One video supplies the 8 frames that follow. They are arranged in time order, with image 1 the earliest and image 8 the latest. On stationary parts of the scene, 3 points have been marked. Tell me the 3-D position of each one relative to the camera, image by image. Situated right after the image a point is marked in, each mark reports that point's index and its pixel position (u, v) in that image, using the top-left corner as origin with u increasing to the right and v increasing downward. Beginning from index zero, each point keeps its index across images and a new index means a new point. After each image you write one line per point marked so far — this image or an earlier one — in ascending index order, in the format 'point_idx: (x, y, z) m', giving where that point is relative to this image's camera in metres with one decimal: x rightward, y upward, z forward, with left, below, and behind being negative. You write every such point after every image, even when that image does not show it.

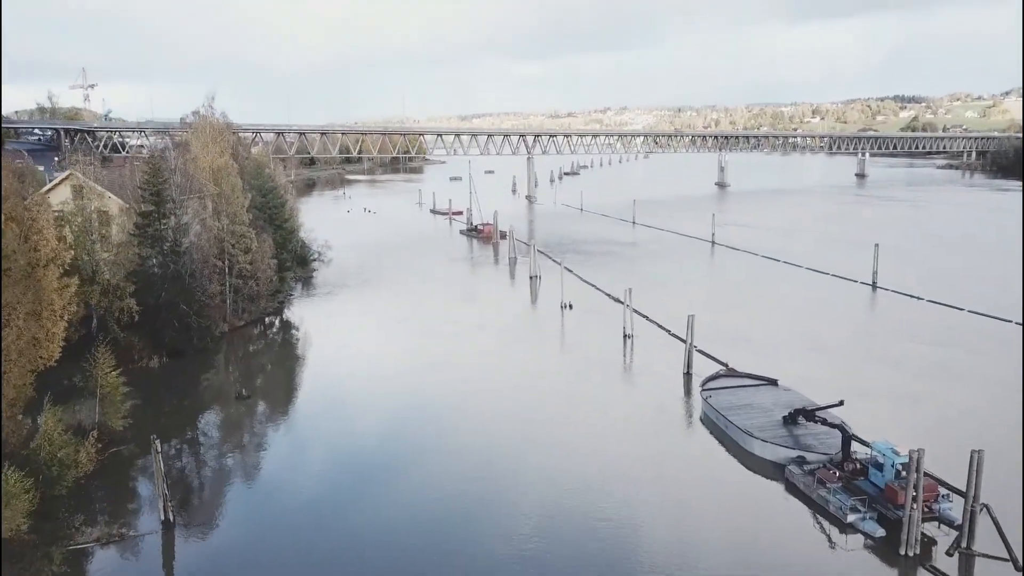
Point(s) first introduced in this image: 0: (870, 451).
0: (+8.0, -3.7, +16.8) m
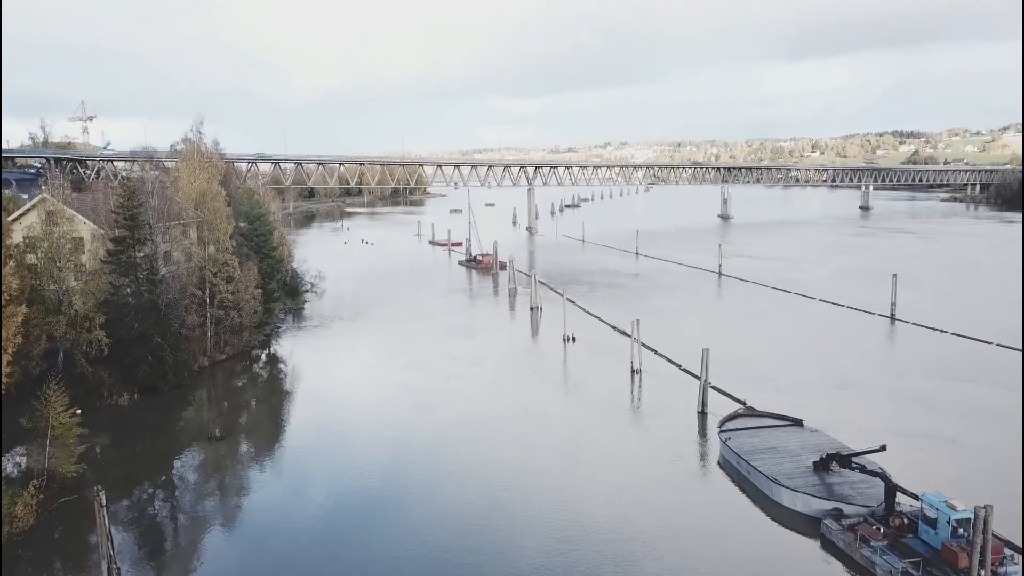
0: (+8.0, -4.3, +14.8) m
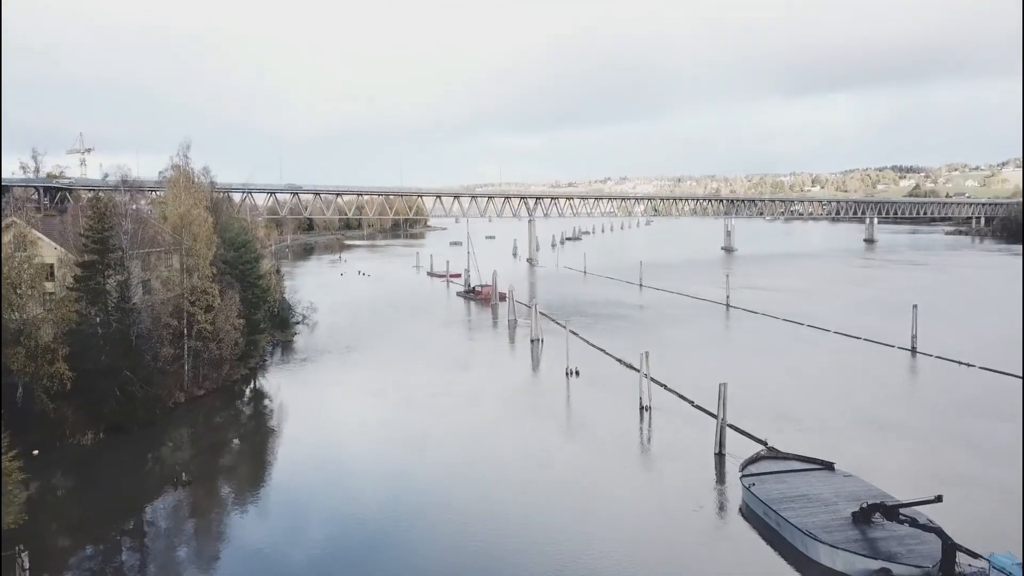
0: (+8.0, -4.7, +12.9) m
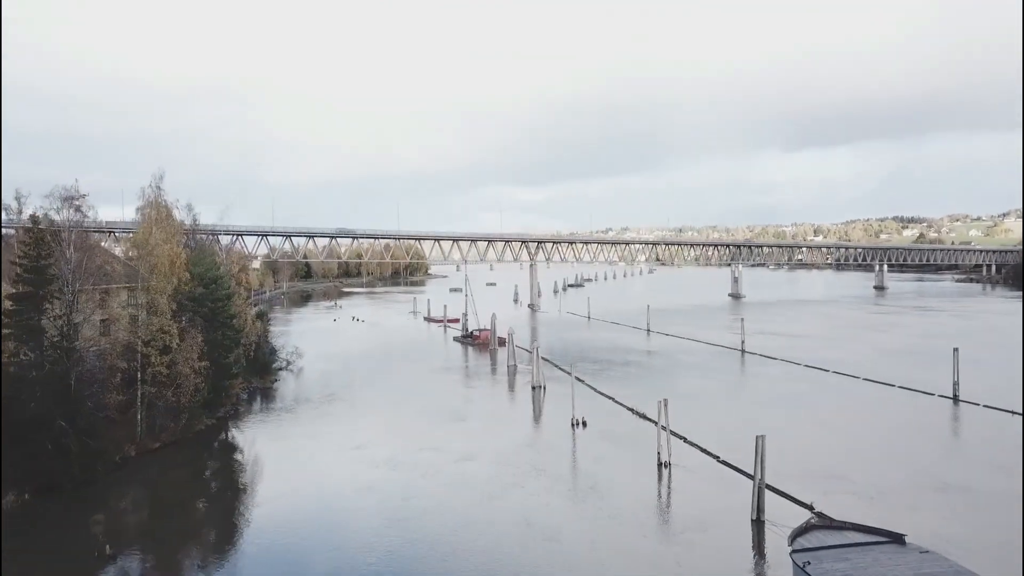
0: (+7.9, -5.0, +9.6) m
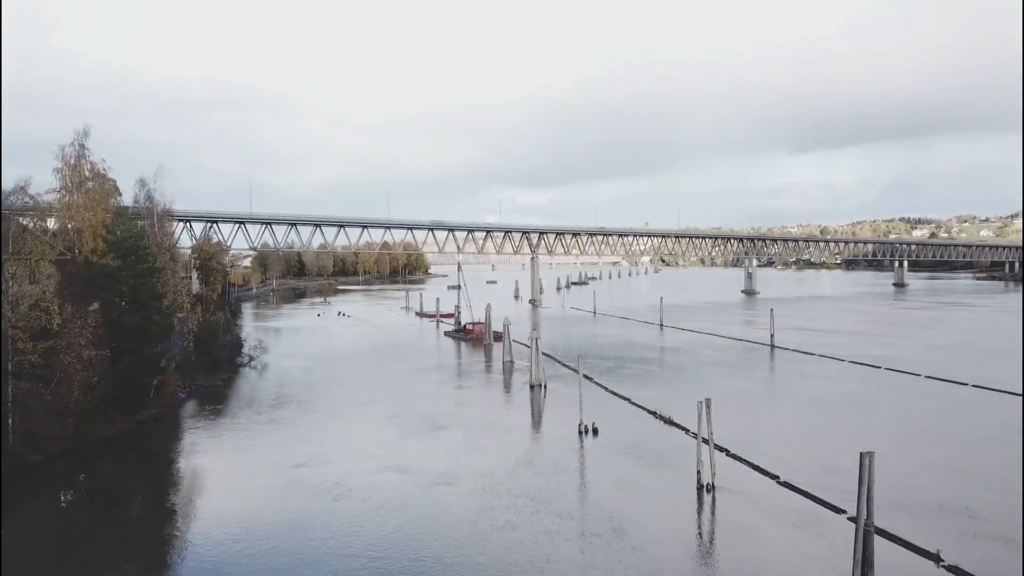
0: (+7.6, -4.2, +4.1) m
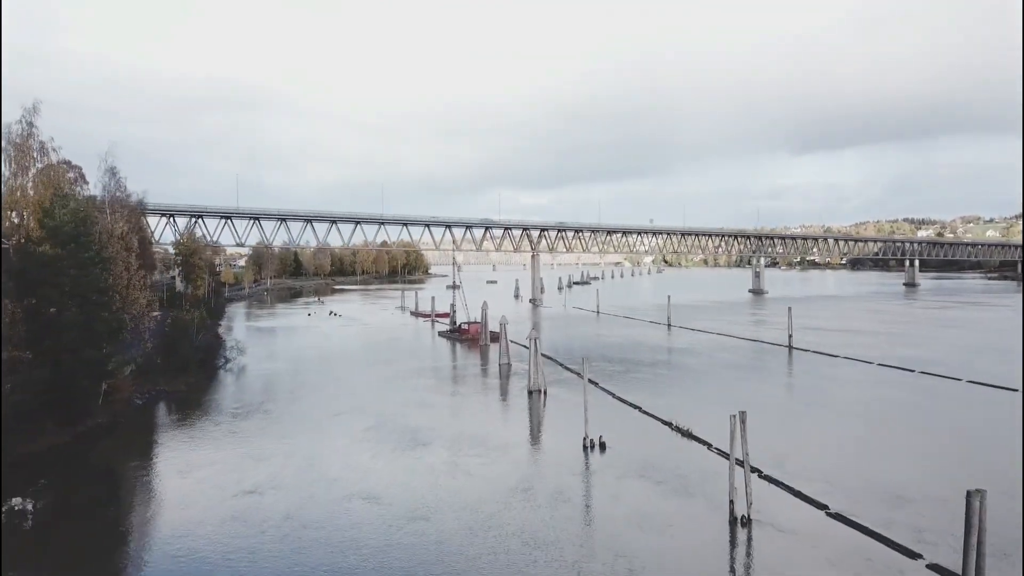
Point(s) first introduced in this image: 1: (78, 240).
0: (+7.4, -4.0, +1.3) m
1: (-11.4, +1.3, +19.6) m
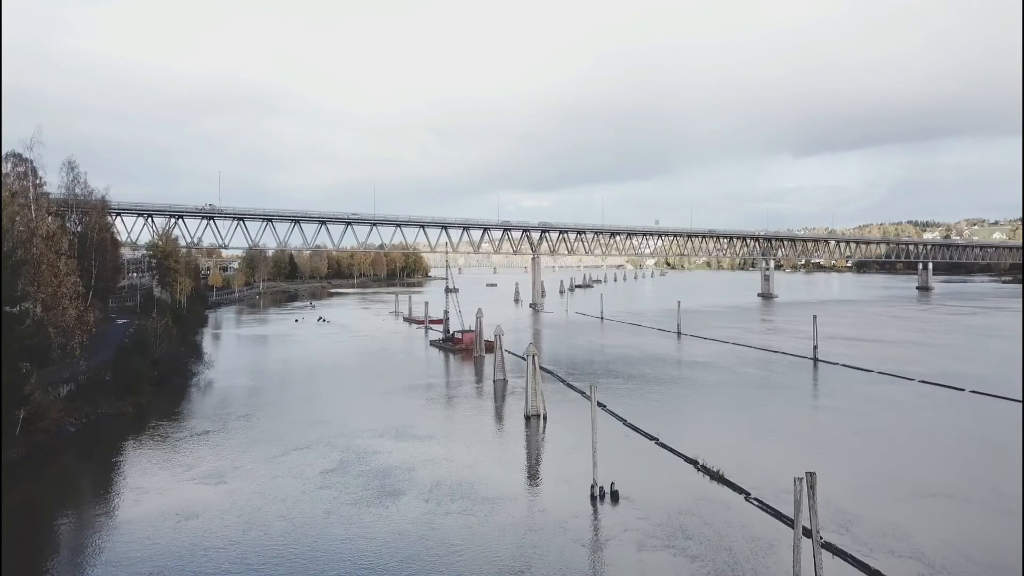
0: (+7.3, -4.1, -2.0) m
1: (-11.5, +1.1, +16.3) m
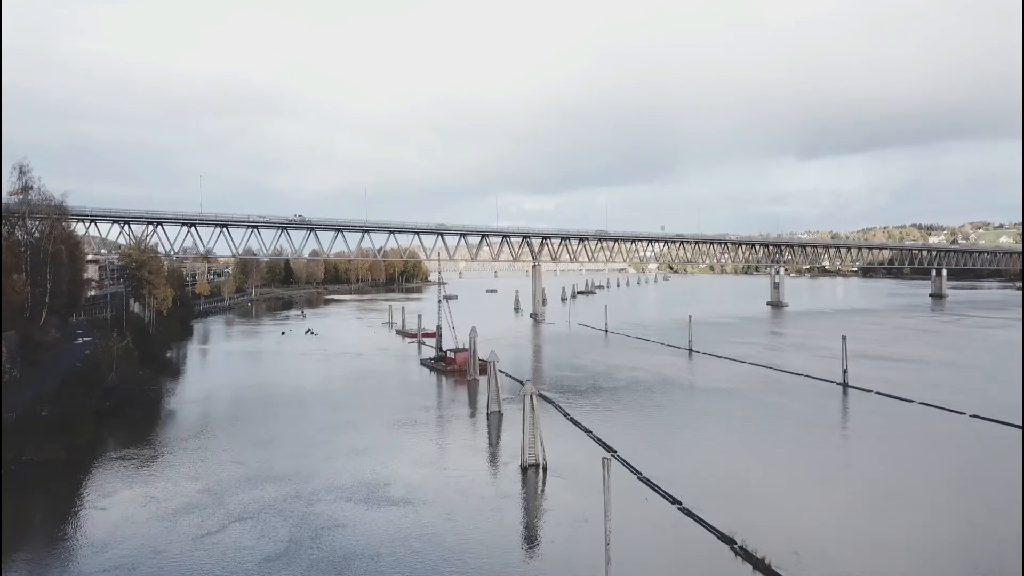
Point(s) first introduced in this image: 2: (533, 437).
0: (+7.1, -4.7, -5.2) m
1: (-11.6, +0.5, +13.2) m
2: (+0.5, -3.7, +18.5) m
